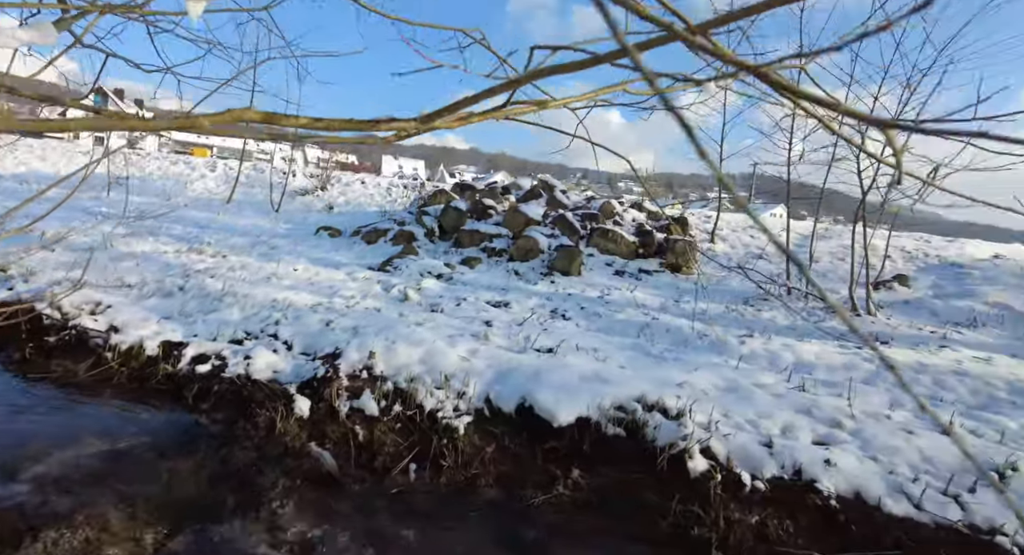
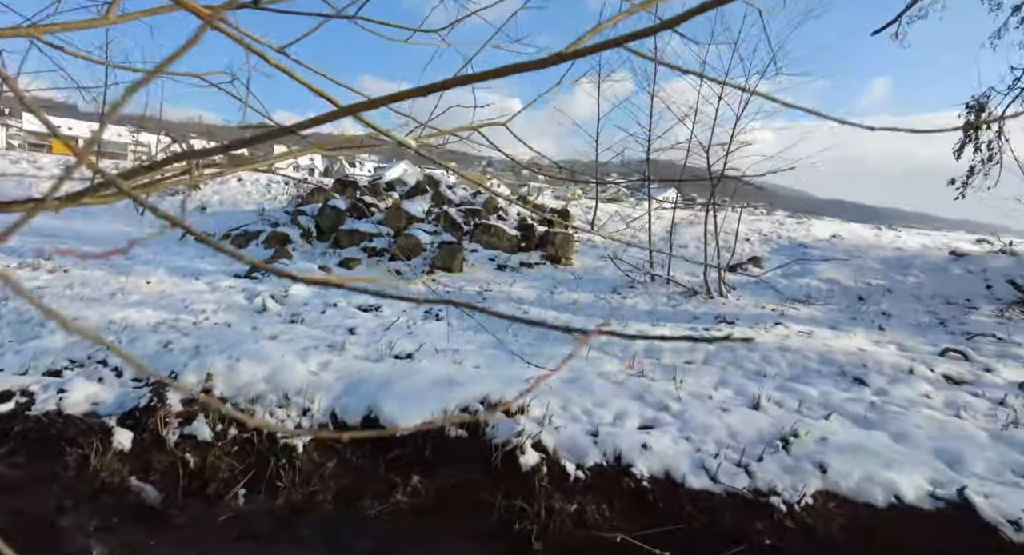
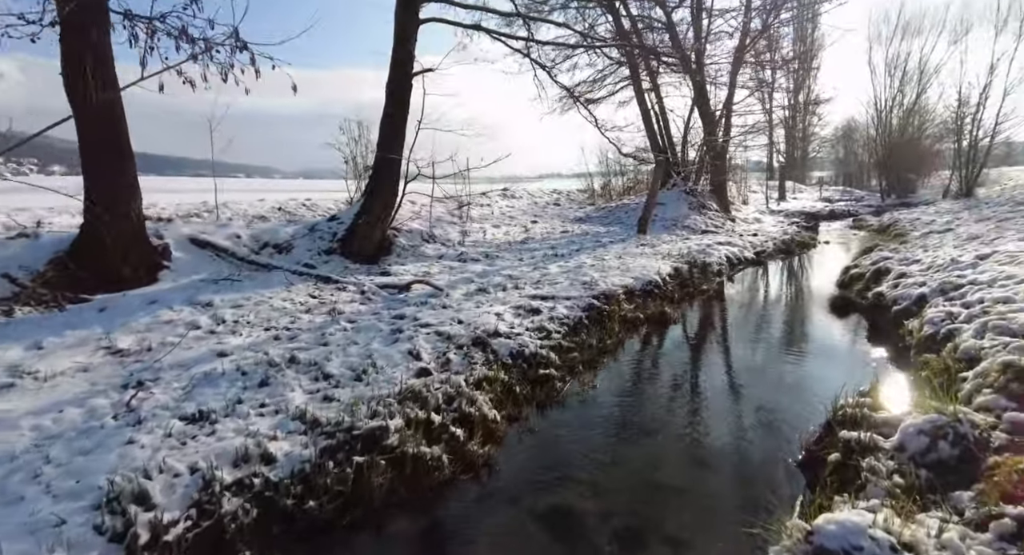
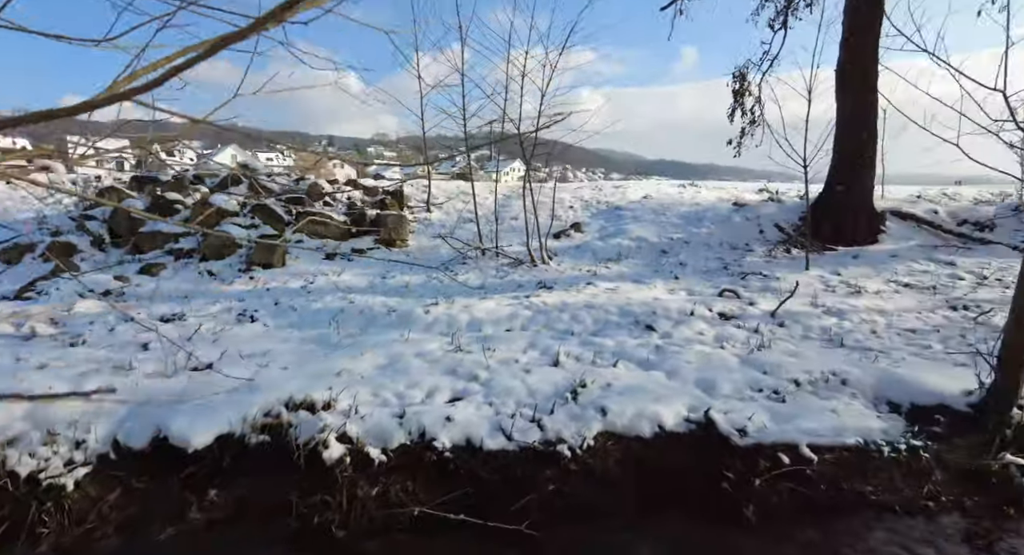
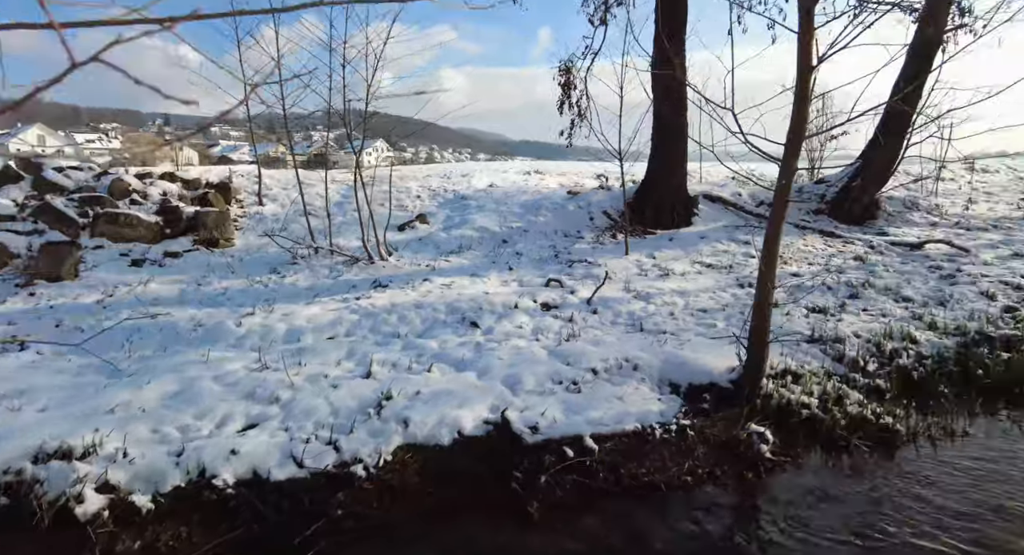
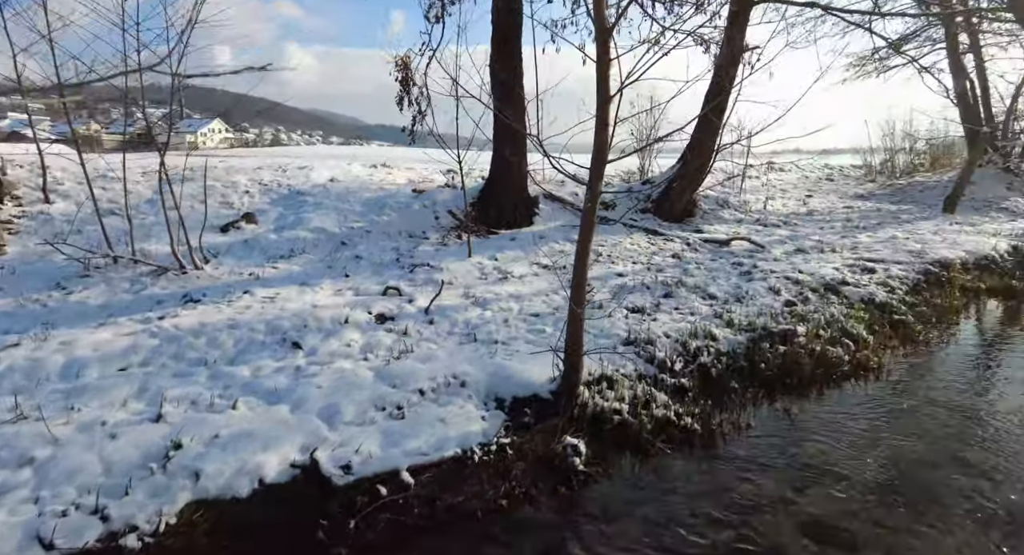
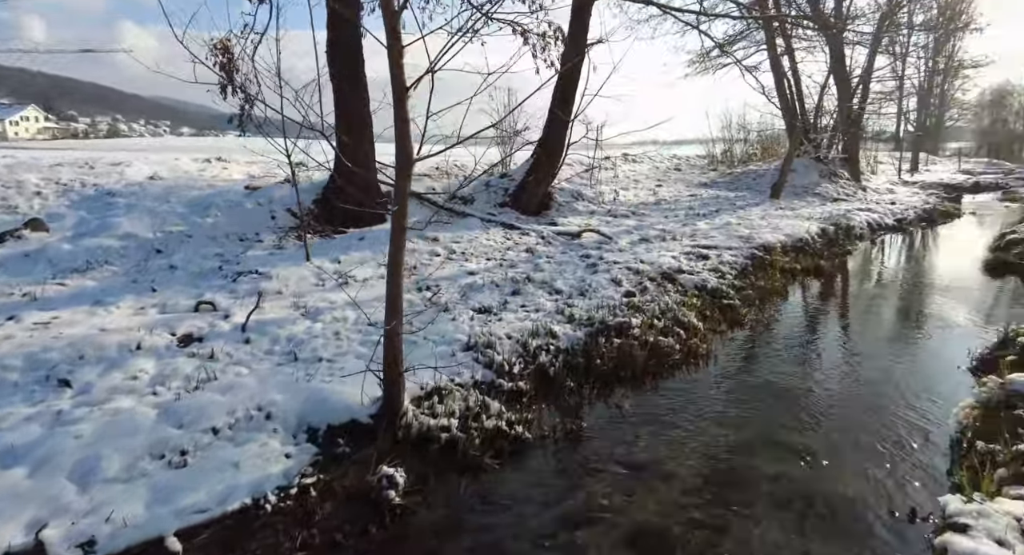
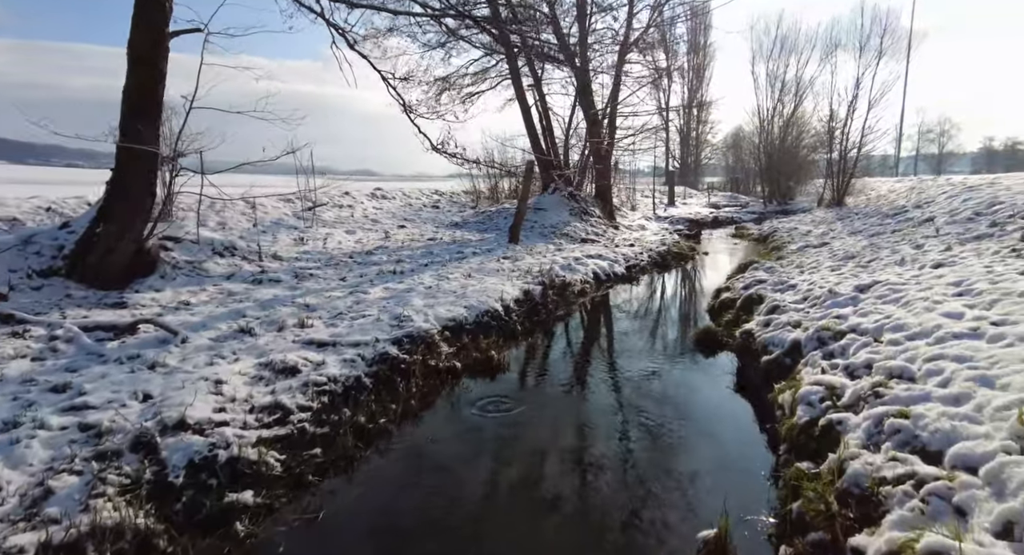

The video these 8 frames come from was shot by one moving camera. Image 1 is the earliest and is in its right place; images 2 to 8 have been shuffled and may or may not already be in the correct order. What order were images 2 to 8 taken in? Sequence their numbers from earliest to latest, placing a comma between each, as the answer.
2, 4, 5, 6, 7, 3, 8
